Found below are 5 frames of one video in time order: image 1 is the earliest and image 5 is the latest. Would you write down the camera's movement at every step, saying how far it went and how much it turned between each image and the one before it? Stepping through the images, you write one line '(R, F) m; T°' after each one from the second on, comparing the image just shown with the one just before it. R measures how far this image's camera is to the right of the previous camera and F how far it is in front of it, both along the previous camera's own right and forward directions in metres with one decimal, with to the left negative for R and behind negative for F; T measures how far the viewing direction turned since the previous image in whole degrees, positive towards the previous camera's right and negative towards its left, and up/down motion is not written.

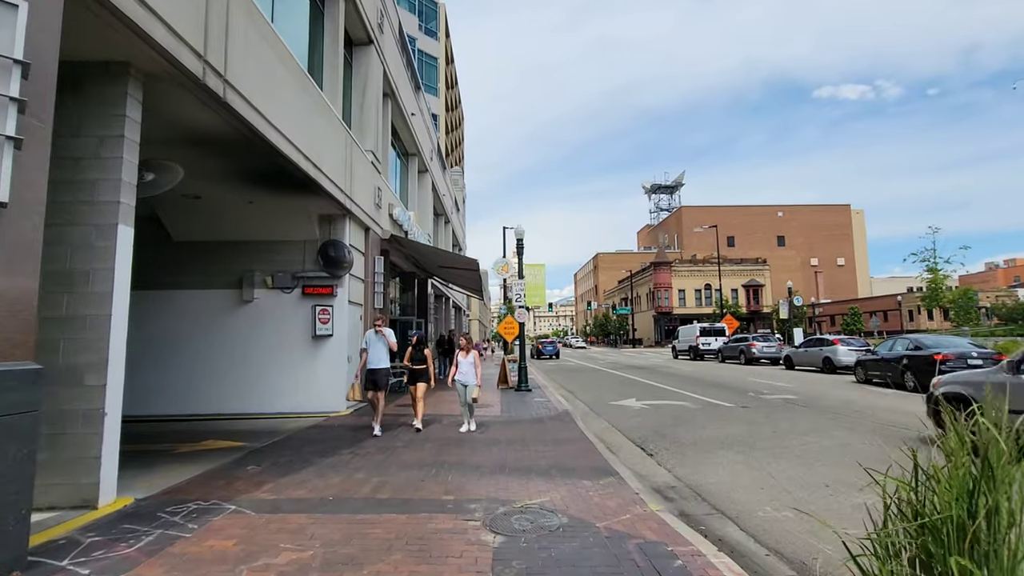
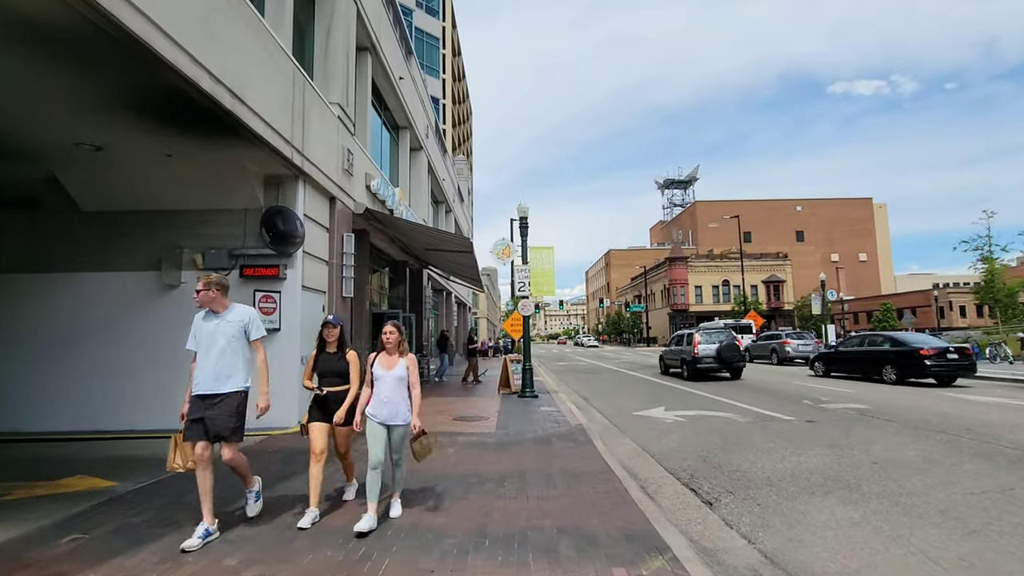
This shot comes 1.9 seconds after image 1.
(+0.3, +2.8) m; -1°
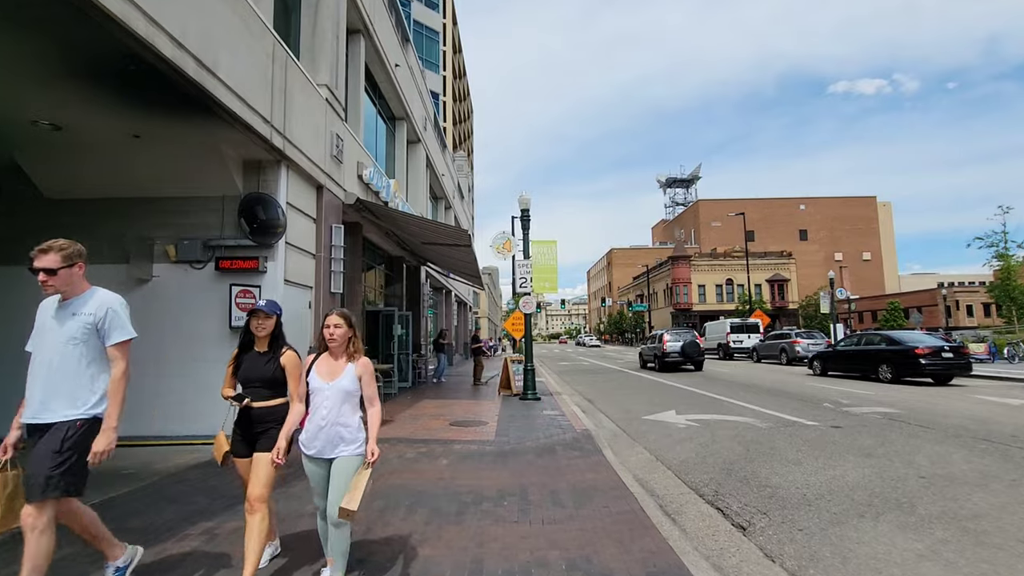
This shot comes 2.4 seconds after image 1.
(0.0, +0.8) m; 0°
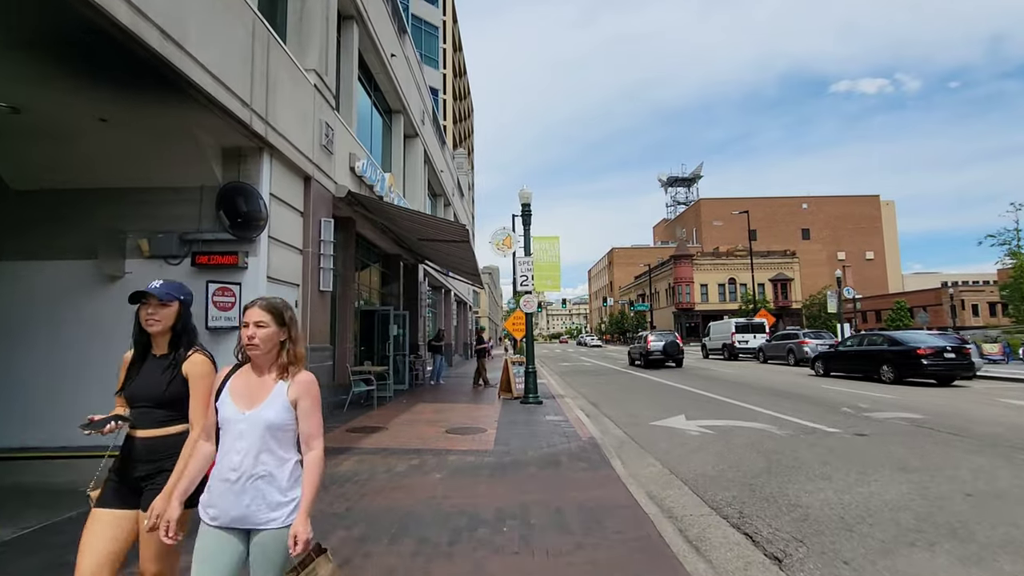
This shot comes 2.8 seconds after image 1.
(0.0, +0.6) m; 0°
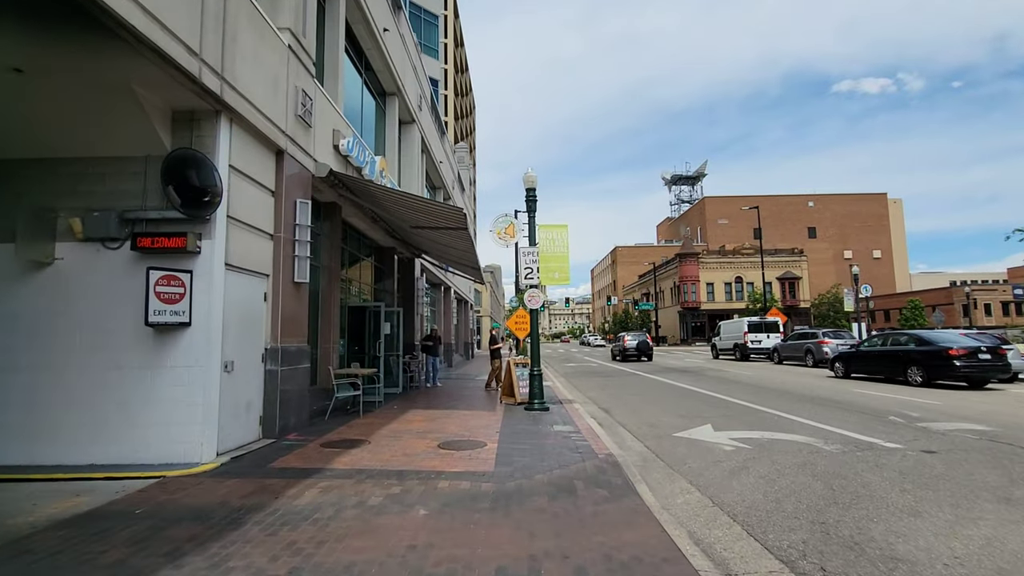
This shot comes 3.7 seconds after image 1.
(0.0, +1.3) m; 0°
